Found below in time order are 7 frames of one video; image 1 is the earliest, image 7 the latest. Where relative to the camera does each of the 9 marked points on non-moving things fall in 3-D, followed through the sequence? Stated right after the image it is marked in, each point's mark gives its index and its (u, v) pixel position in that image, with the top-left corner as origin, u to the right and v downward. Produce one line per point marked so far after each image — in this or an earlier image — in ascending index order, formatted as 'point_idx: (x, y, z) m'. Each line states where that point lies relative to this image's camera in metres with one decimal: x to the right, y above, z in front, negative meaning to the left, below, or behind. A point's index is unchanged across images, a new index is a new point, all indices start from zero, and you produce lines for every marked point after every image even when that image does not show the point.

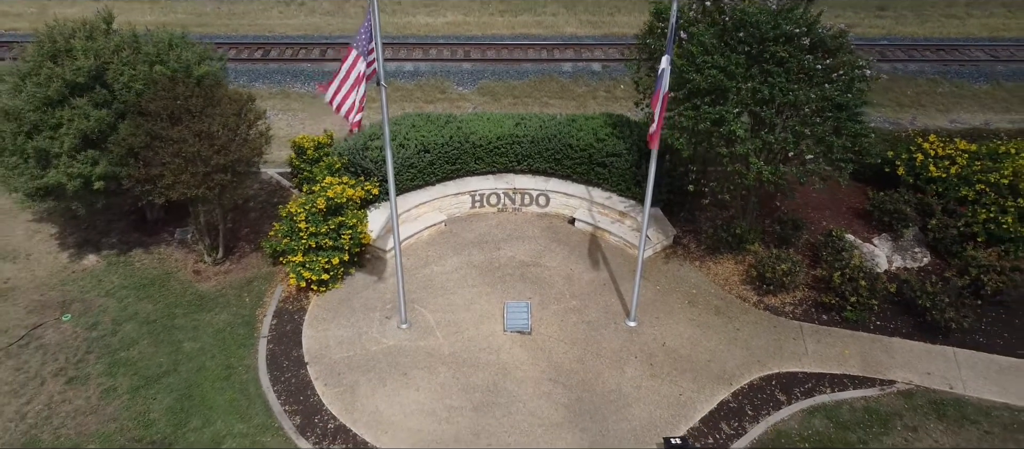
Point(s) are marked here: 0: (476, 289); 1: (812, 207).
0: (-0.6, -1.0, +11.0) m
1: (+5.5, +0.4, +12.5) m
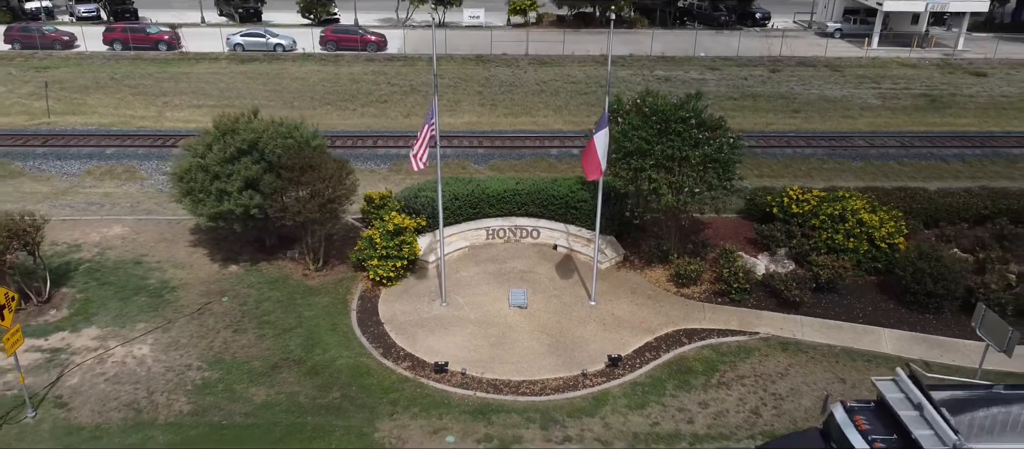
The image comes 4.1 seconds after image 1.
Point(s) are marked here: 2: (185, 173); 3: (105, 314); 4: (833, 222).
0: (-0.5, -1.5, +16.6) m
1: (+5.6, -0.3, +18.2) m
2: (-7.9, +1.3, +16.4) m
3: (-9.1, -2.0, +15.3) m
4: (+7.9, +0.1, +16.8) m
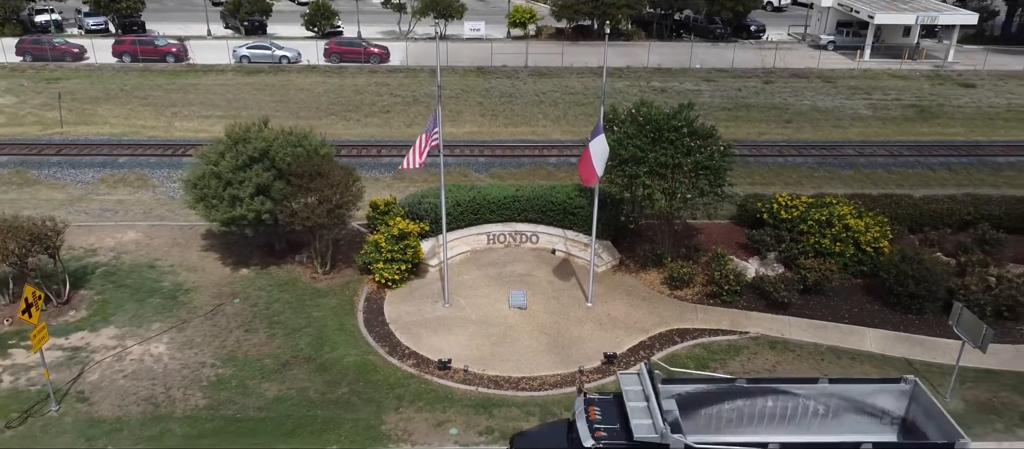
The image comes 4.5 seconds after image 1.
0: (-0.5, -1.6, +17.2) m
1: (+5.6, -0.4, +18.9) m
2: (-7.9, +1.1, +17.1) m
3: (-9.1, -2.1, +15.9) m
4: (+7.9, -0.1, +17.5) m
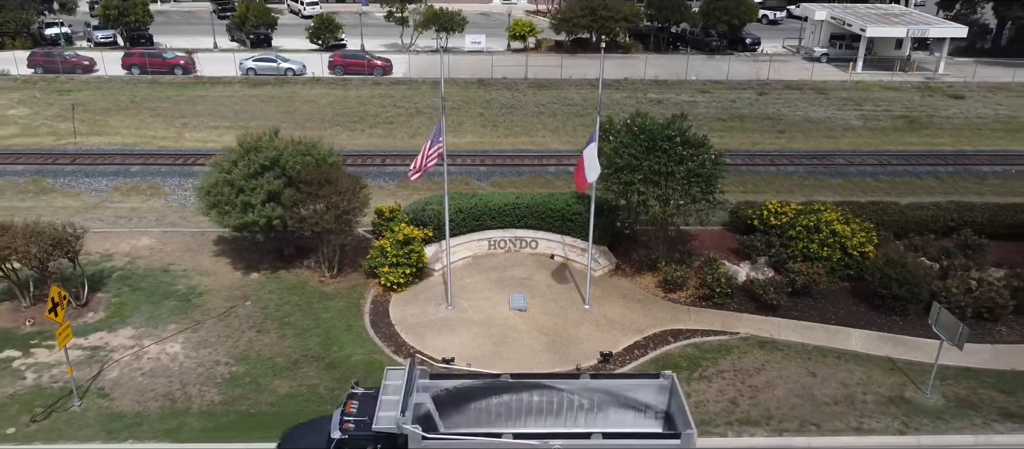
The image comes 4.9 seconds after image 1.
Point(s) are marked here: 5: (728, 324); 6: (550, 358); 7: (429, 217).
0: (-0.5, -1.7, +17.9) m
1: (+5.6, -0.6, +19.6) m
2: (-7.9, +1.0, +17.8) m
3: (-9.1, -2.2, +16.6) m
4: (+7.9, -0.2, +18.2) m
5: (+5.3, -2.4, +16.7) m
6: (+0.8, -3.0, +15.3) m
7: (-2.3, +0.2, +19.0) m
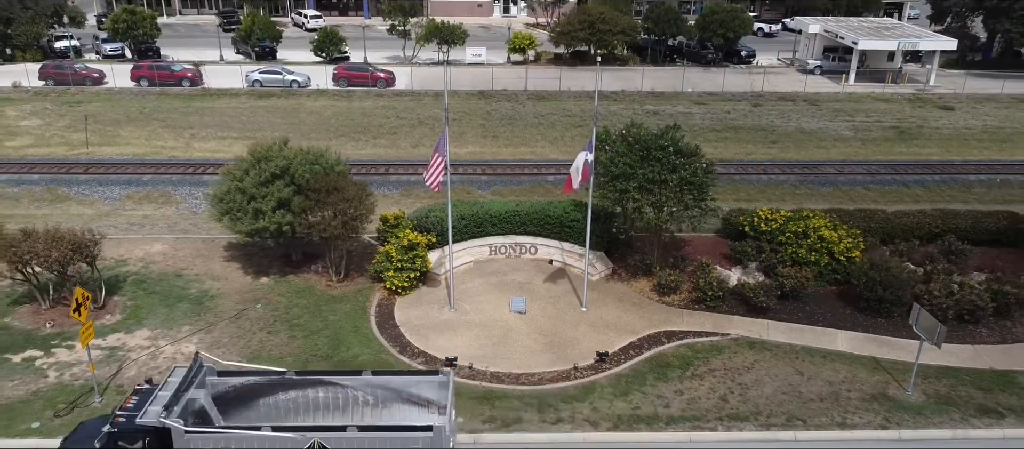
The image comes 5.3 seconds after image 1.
0: (-0.5, -1.9, +18.6) m
1: (+5.6, -0.8, +20.4) m
2: (-7.9, +0.8, +18.6) m
3: (-9.1, -2.4, +17.3) m
4: (+7.9, -0.4, +18.9) m
5: (+5.3, -2.6, +17.4) m
6: (+0.9, -3.1, +16.0) m
7: (-2.3, 0.0, +19.8) m
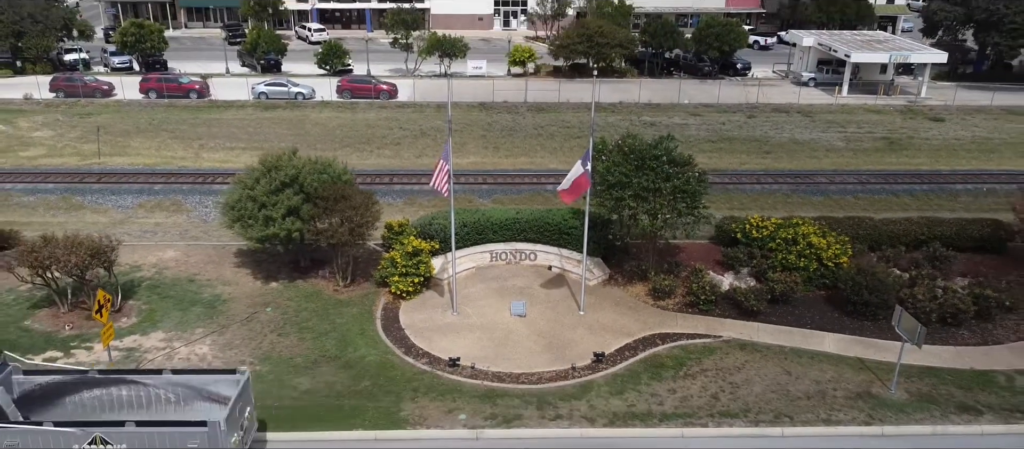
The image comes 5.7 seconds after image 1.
0: (-0.5, -2.1, +19.3) m
1: (+5.6, -1.0, +21.1) m
2: (-7.9, +0.6, +19.3) m
3: (-9.1, -2.5, +18.0) m
4: (+7.9, -0.6, +19.7) m
5: (+5.3, -2.7, +18.1) m
6: (+0.9, -3.3, +16.7) m
7: (-2.3, -0.2, +20.5) m
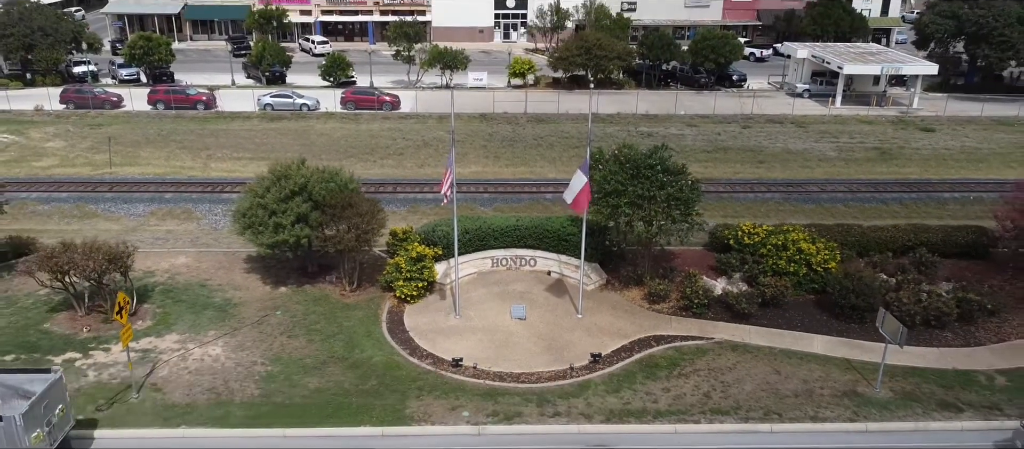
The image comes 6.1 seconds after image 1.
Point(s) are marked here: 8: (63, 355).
0: (-0.5, -2.3, +20.1) m
1: (+5.6, -1.2, +21.8) m
2: (-7.8, +0.4, +20.1) m
3: (-9.1, -2.7, +18.7) m
4: (+7.9, -0.8, +20.4) m
5: (+5.3, -2.9, +18.8) m
6: (+0.9, -3.4, +17.4) m
7: (-2.3, -0.4, +21.2) m
8: (-11.4, -3.3, +17.3) m
